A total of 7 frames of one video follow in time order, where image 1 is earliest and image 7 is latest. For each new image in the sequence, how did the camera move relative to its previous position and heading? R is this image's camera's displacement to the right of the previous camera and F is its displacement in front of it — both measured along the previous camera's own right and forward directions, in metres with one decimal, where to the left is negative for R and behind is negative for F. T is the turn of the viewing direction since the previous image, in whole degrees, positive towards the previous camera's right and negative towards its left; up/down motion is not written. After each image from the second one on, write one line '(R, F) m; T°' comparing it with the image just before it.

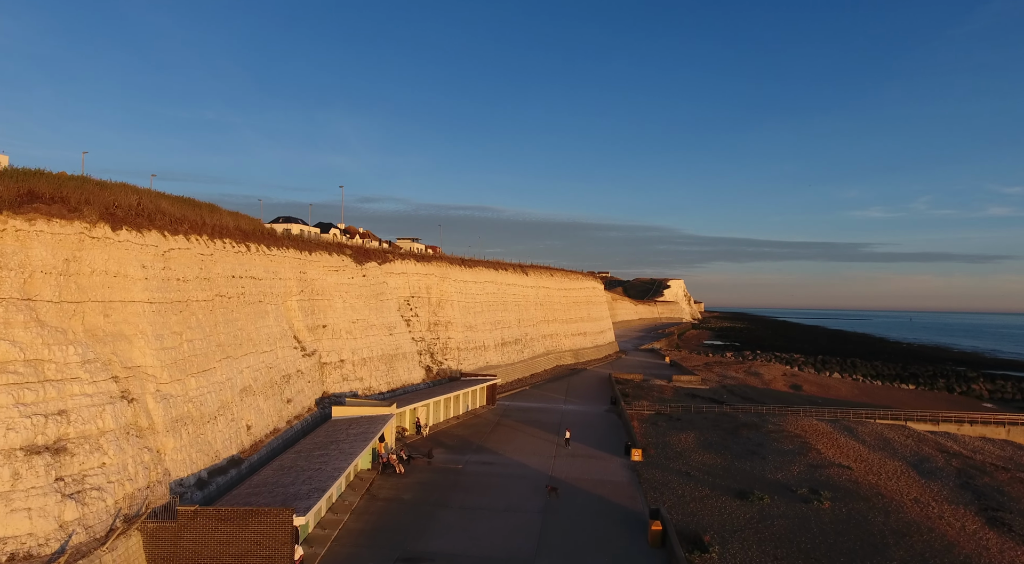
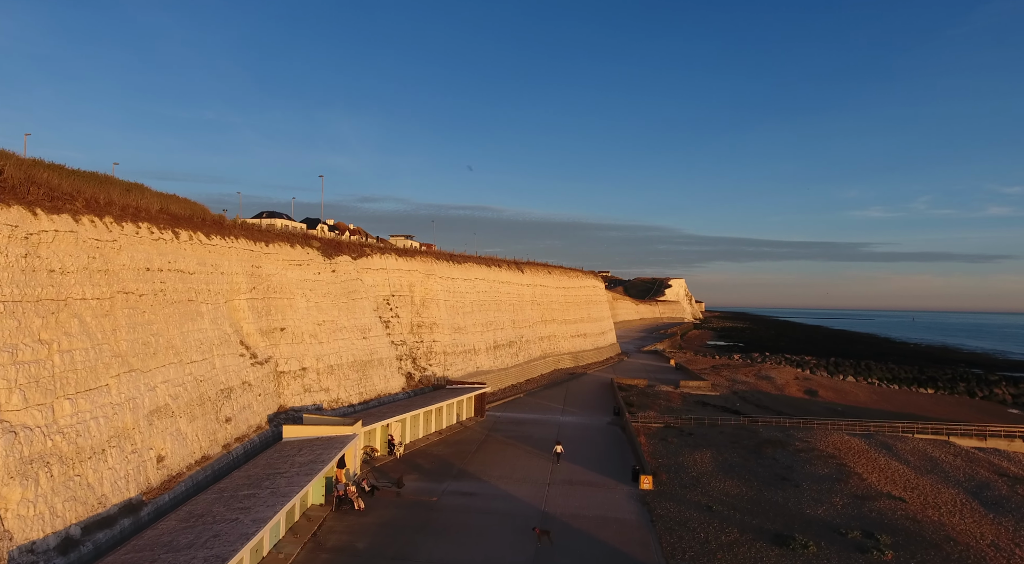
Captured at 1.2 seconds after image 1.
(+0.4, +3.7) m; 0°
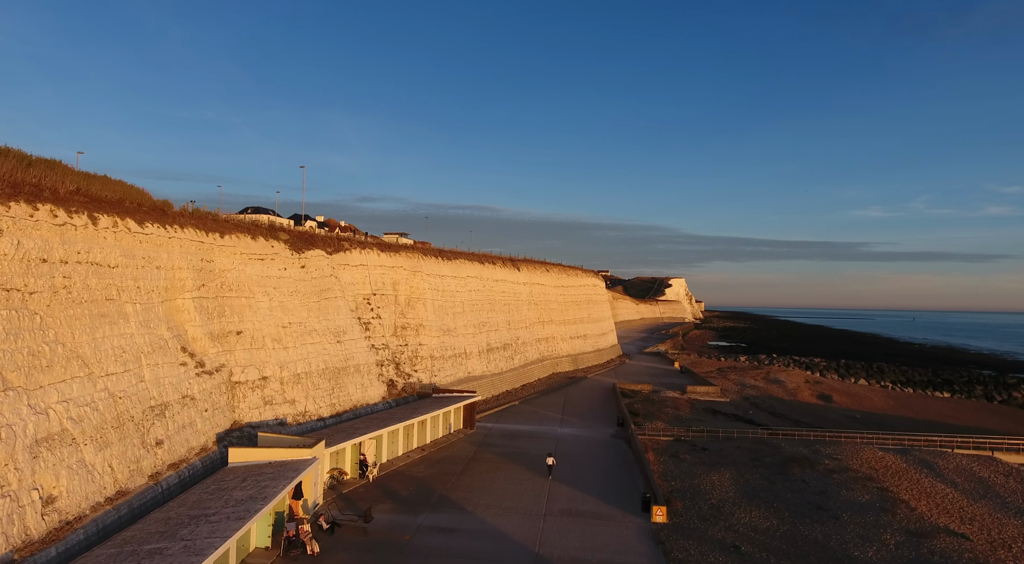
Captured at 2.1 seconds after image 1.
(+0.3, +3.0) m; 0°
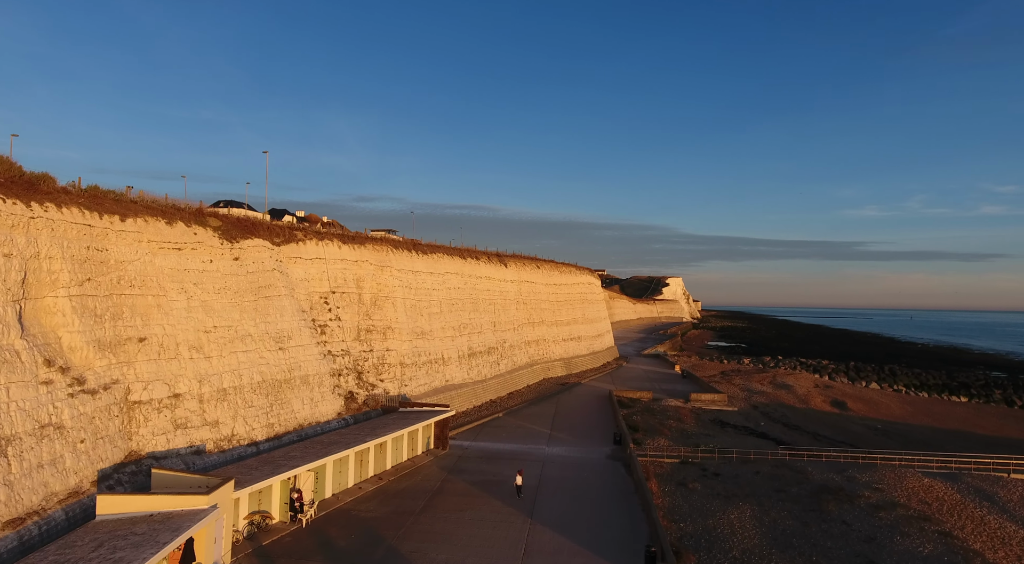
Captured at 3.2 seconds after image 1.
(+0.6, +3.9) m; 0°
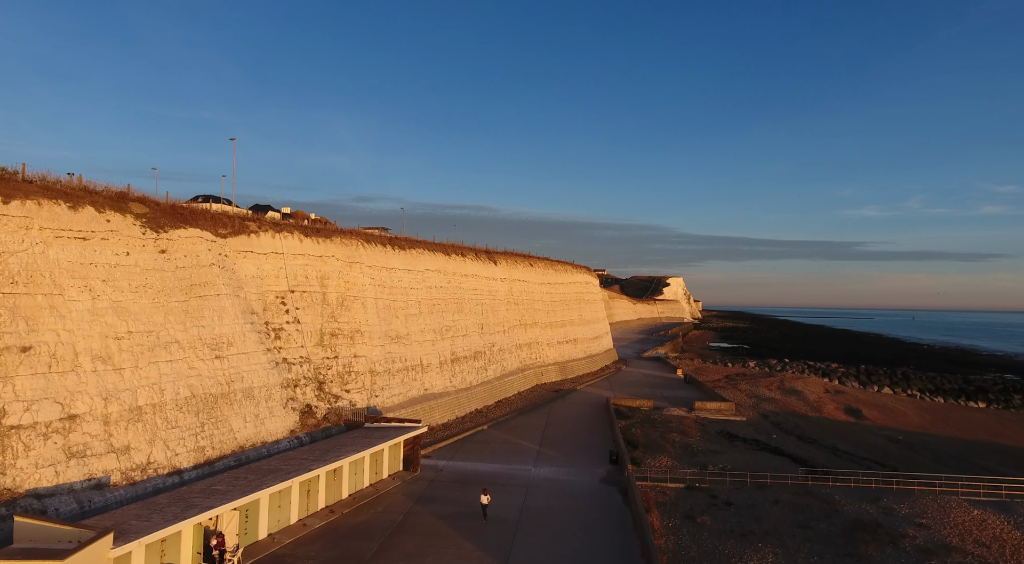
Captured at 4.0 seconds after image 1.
(+0.6, +3.0) m; 0°
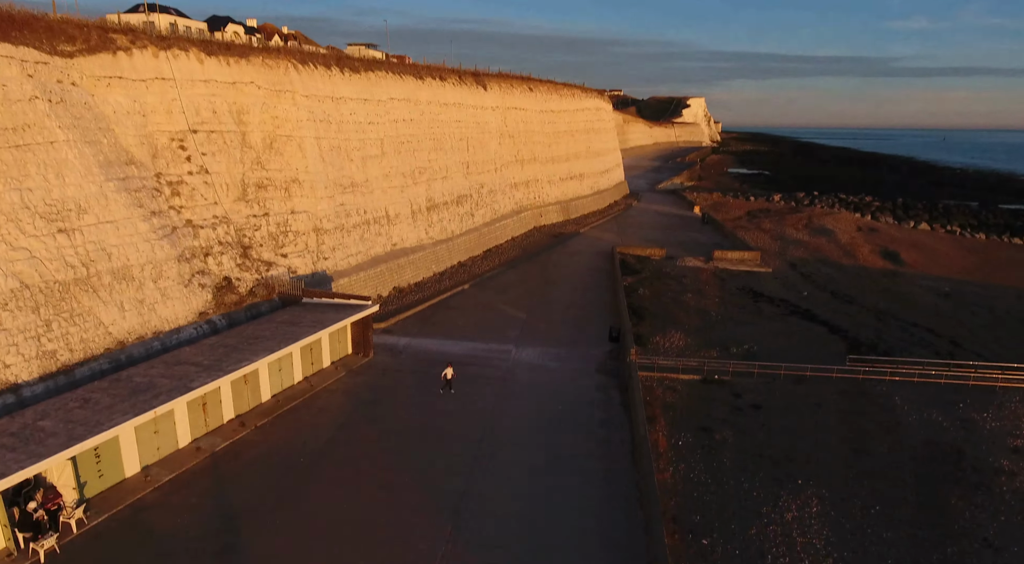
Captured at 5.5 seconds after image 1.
(+1.0, +5.0) m; -1°
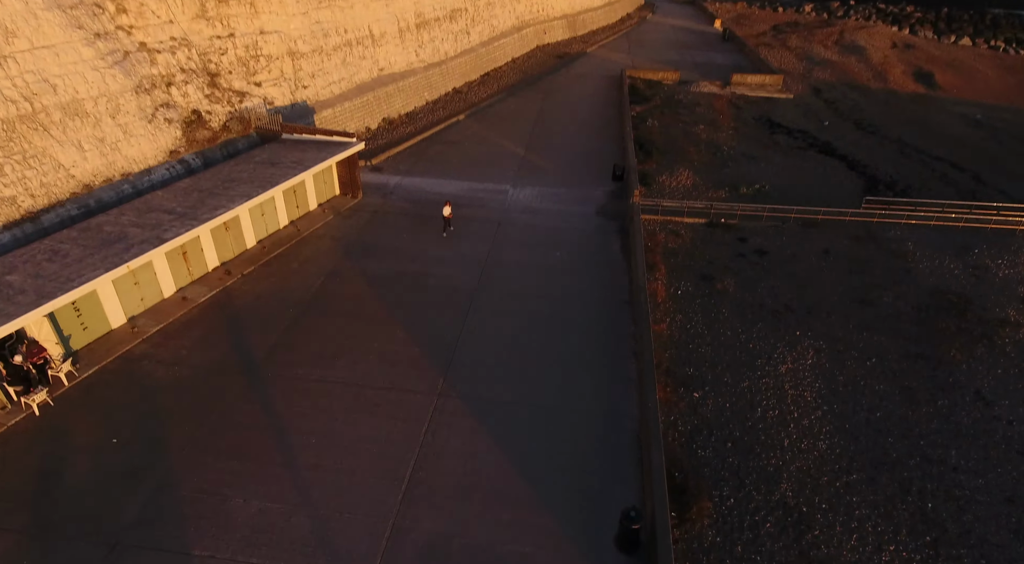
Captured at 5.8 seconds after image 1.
(+0.3, +0.9) m; -1°
